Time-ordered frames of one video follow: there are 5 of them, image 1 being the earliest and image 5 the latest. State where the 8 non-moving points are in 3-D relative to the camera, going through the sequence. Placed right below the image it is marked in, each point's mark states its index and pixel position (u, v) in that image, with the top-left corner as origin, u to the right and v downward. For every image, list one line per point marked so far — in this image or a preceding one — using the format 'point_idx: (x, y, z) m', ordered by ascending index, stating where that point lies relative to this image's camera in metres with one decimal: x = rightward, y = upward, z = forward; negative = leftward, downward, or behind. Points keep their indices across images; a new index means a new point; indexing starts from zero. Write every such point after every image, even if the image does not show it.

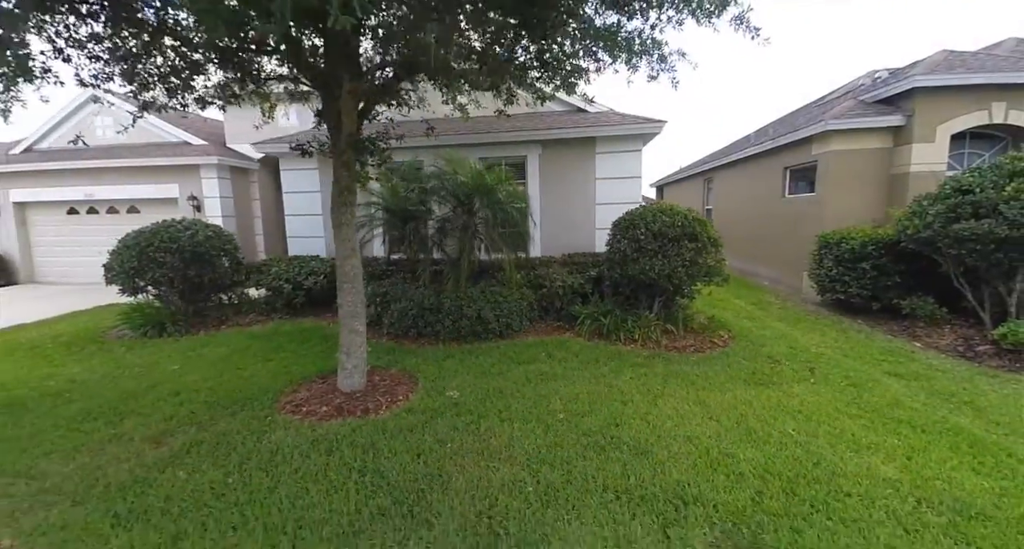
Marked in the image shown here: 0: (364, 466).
0: (-0.9, -1.3, +2.6) m
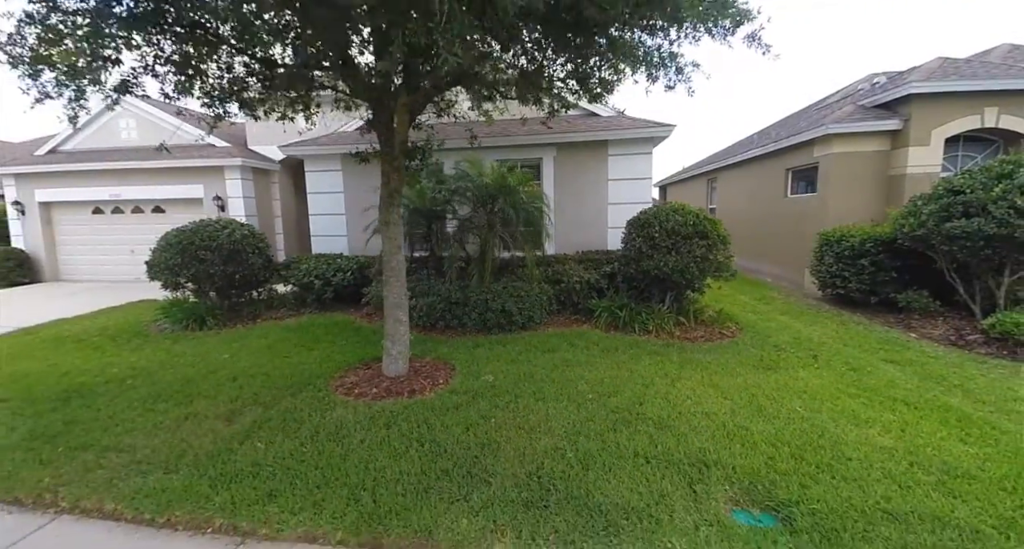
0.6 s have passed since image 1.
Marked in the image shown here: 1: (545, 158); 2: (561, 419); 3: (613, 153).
0: (-0.7, -1.2, +2.9) m
1: (+0.6, +2.0, +7.0) m
2: (+0.4, -1.1, +3.2) m
3: (+1.7, +2.1, +6.9) m
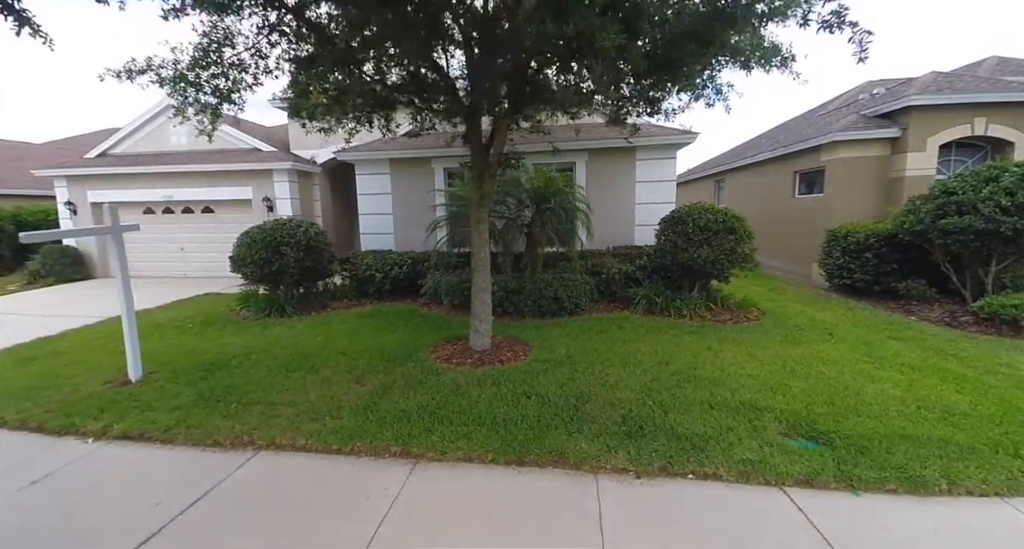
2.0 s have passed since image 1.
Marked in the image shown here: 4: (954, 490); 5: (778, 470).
0: (+0.1, -1.1, +3.6) m
1: (+1.3, +2.2, +7.7) m
2: (+1.2, -1.0, +3.9) m
3: (+2.4, +2.2, +7.6) m
4: (+2.7, -1.3, +2.5) m
5: (+1.8, -1.3, +2.7) m
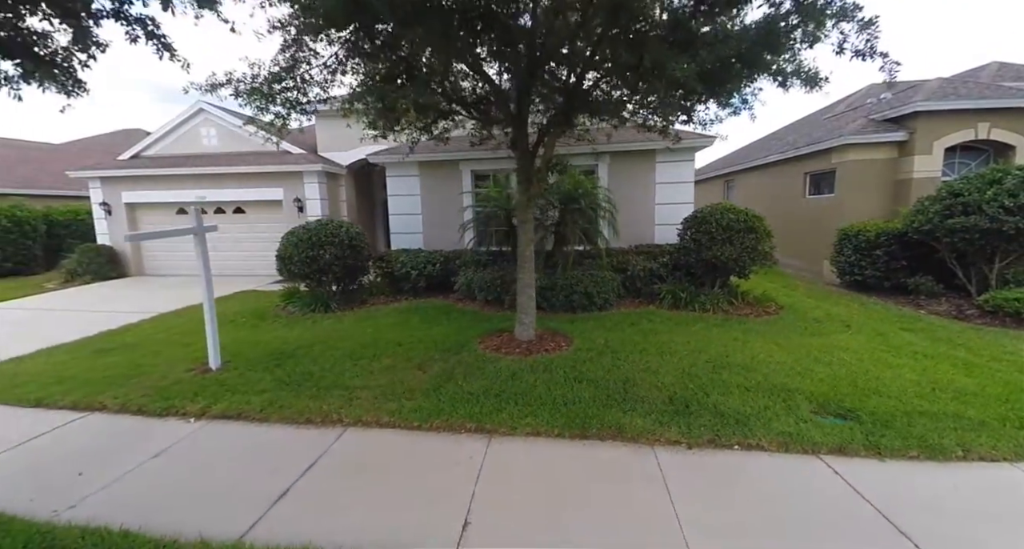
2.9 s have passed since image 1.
0: (+0.7, -1.0, +4.0) m
1: (+1.8, +2.2, +8.1) m
2: (+1.7, -1.0, +4.3) m
3: (+3.0, +2.3, +8.0) m
4: (+3.3, -1.3, +2.9) m
5: (+2.3, -1.3, +3.1) m
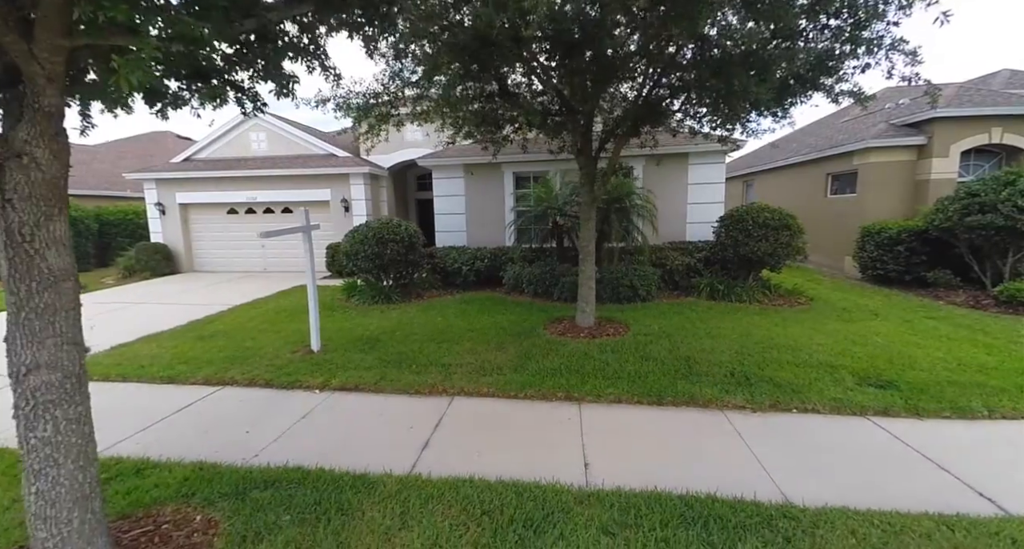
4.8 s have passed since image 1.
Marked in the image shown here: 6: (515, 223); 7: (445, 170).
0: (+1.5, -0.9, +4.6) m
1: (+2.7, +2.3, +8.6) m
2: (+2.5, -0.9, +4.8) m
3: (+3.8, +2.4, +8.5) m
4: (+4.1, -1.2, +3.4) m
5: (+3.1, -1.2, +3.6) m
6: (+0.1, +1.1, +8.2) m
7: (-1.5, +2.4, +9.1) m
